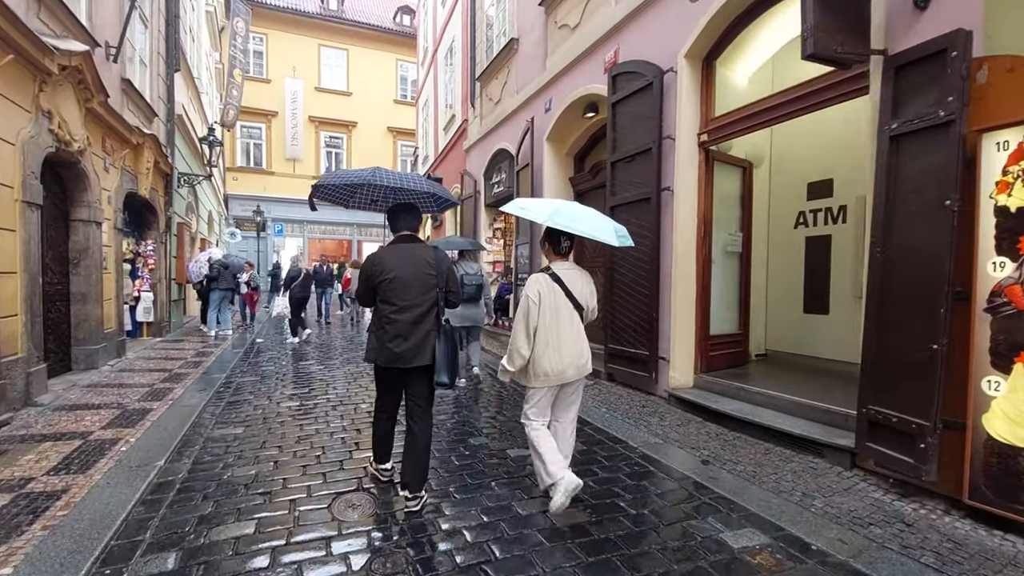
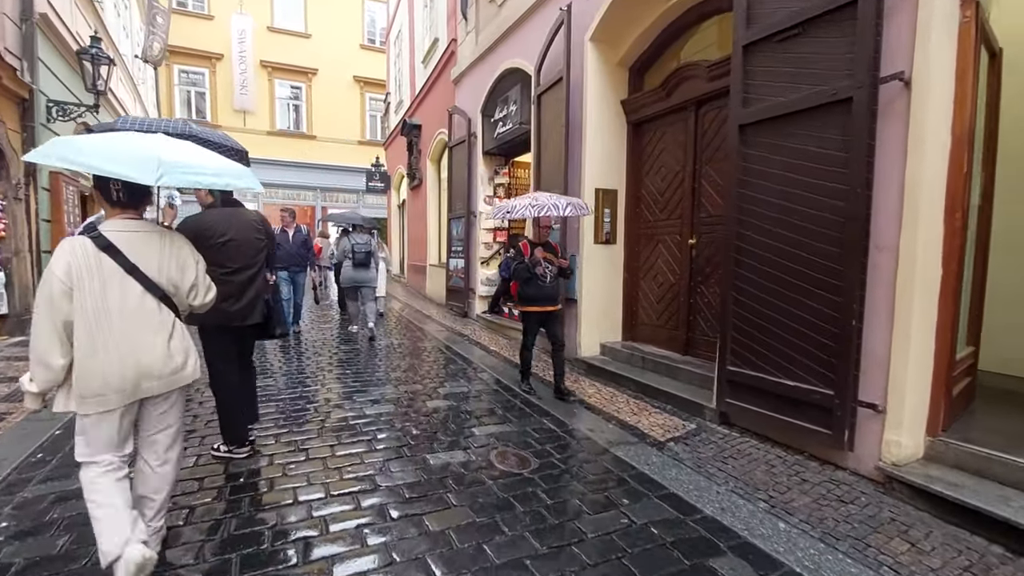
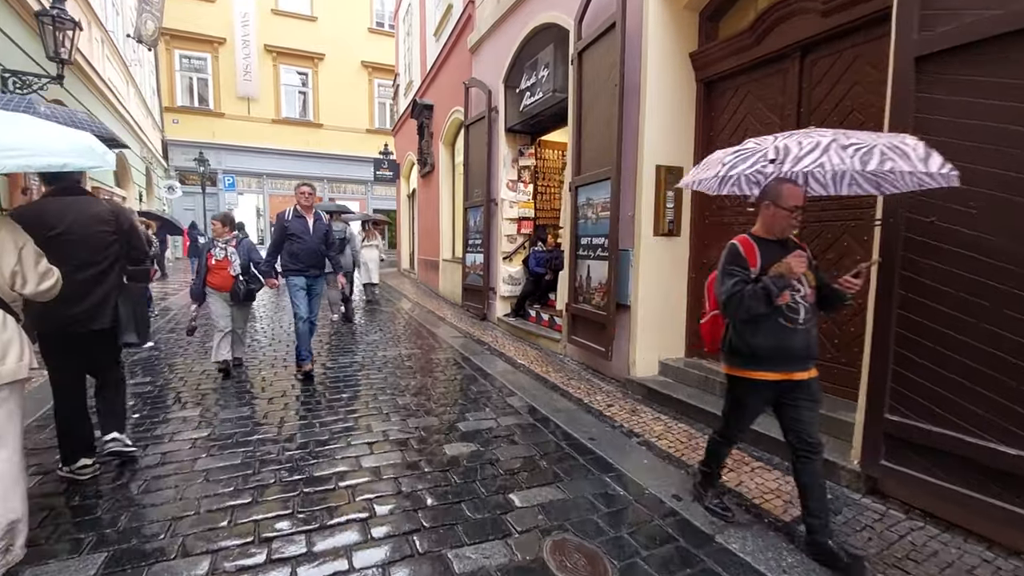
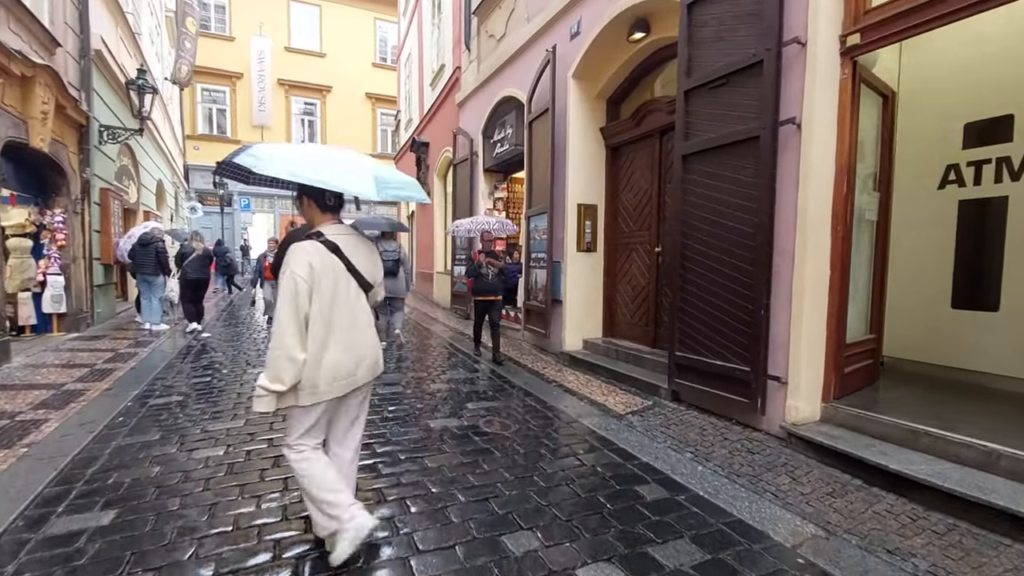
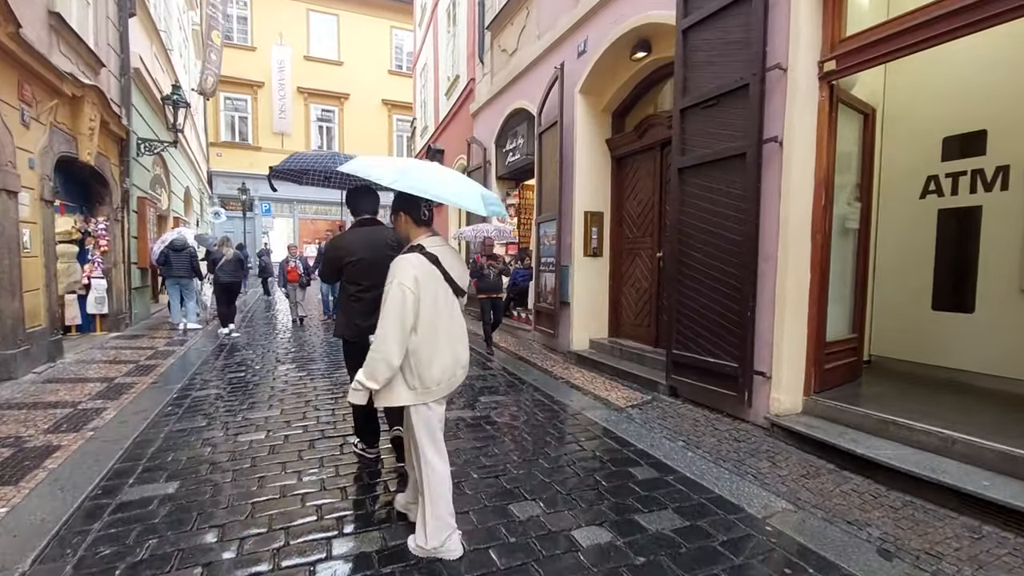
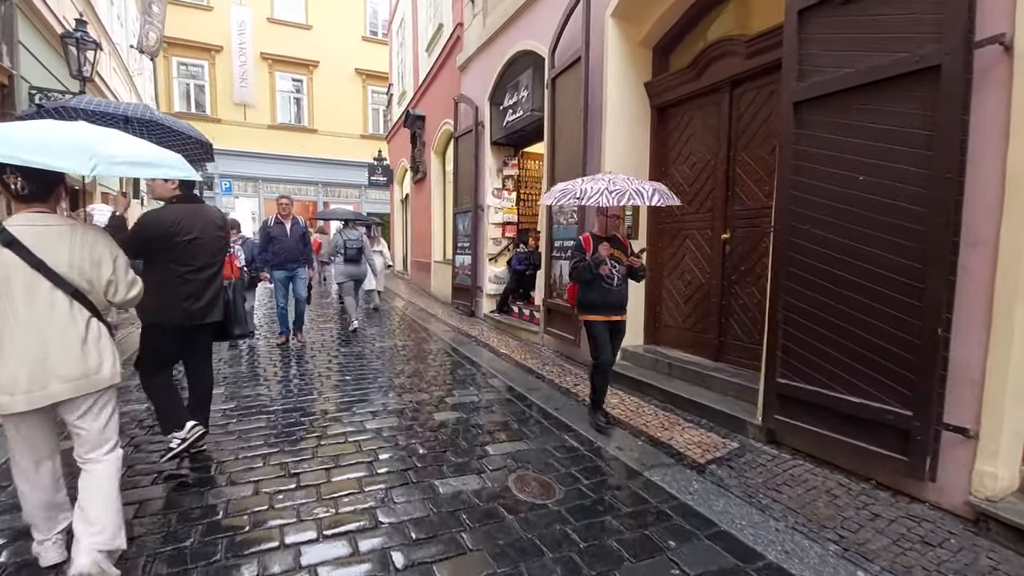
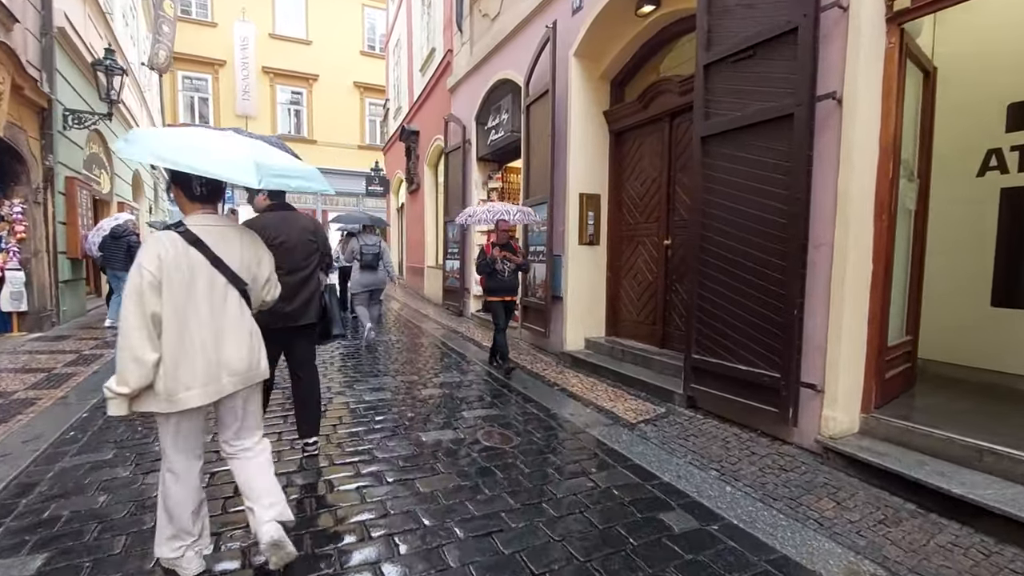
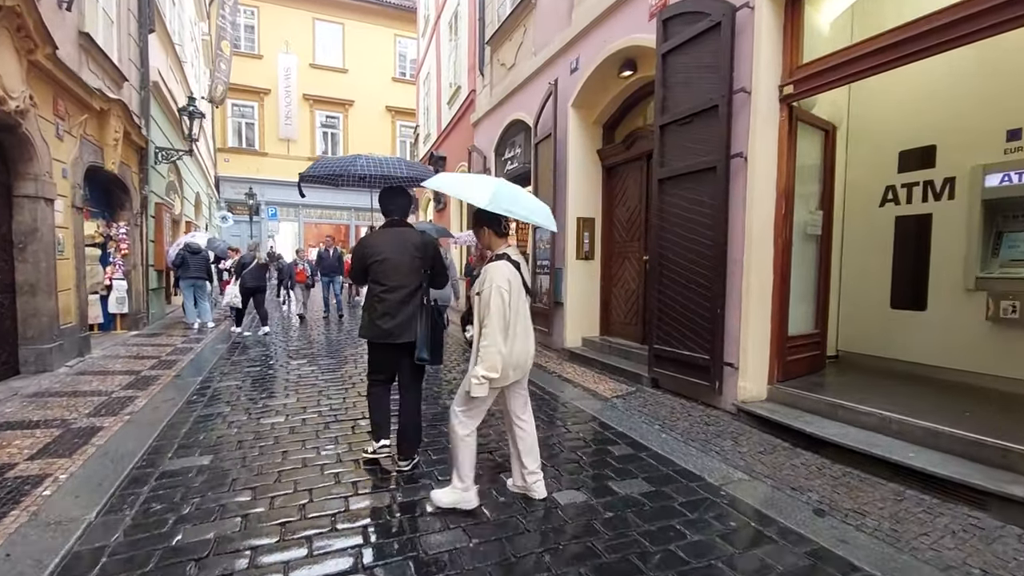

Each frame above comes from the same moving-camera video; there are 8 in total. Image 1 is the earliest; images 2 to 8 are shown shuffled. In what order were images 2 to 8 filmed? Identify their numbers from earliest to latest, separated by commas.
8, 5, 4, 7, 2, 6, 3
